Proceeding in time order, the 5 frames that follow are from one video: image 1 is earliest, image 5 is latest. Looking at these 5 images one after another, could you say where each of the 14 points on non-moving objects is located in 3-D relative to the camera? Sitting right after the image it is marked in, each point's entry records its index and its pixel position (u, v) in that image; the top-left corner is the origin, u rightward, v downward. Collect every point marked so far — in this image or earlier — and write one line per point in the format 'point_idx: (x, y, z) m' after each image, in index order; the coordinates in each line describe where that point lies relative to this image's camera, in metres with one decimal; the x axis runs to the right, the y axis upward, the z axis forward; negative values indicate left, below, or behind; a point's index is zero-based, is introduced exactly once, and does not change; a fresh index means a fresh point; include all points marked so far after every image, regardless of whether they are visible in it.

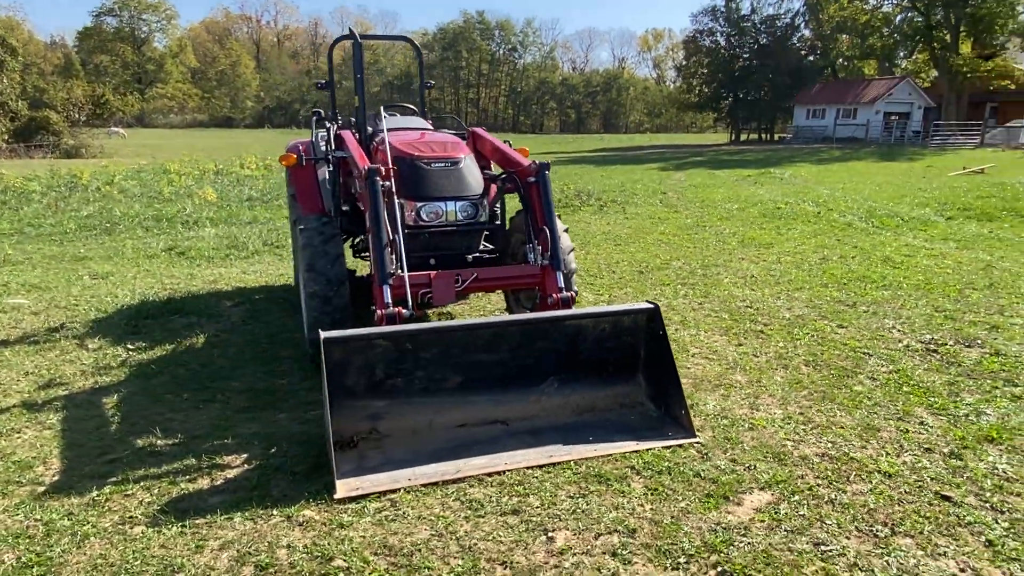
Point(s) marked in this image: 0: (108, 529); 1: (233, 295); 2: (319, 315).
0: (-1.6, -0.9, +2.8) m
1: (-2.5, -0.1, +6.4) m
2: (-1.2, -0.2, +4.2) m
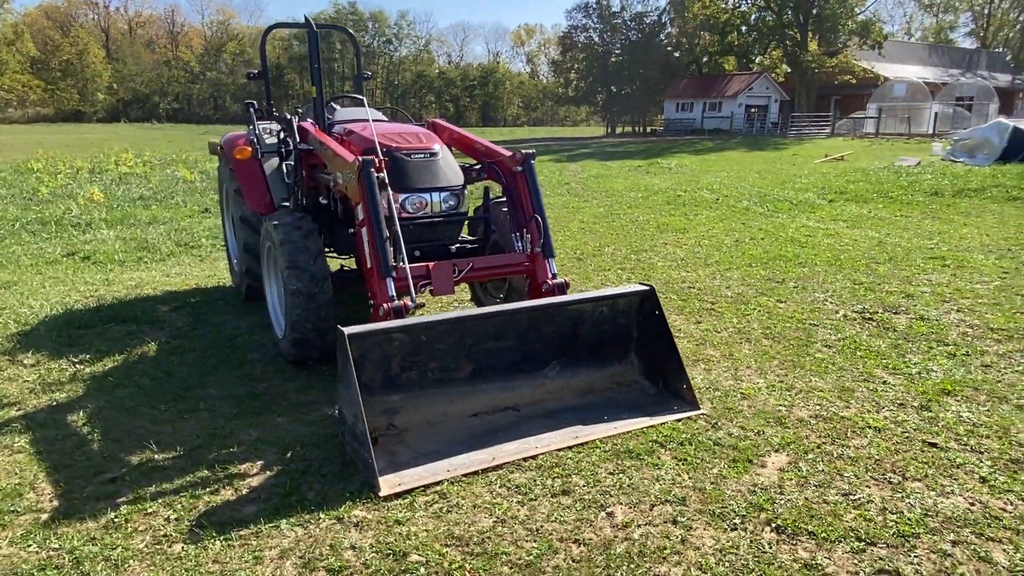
0: (-1.3, -1.0, +2.6) m
1: (-2.9, -0.1, +5.9) m
2: (-1.2, -0.1, +4.1) m
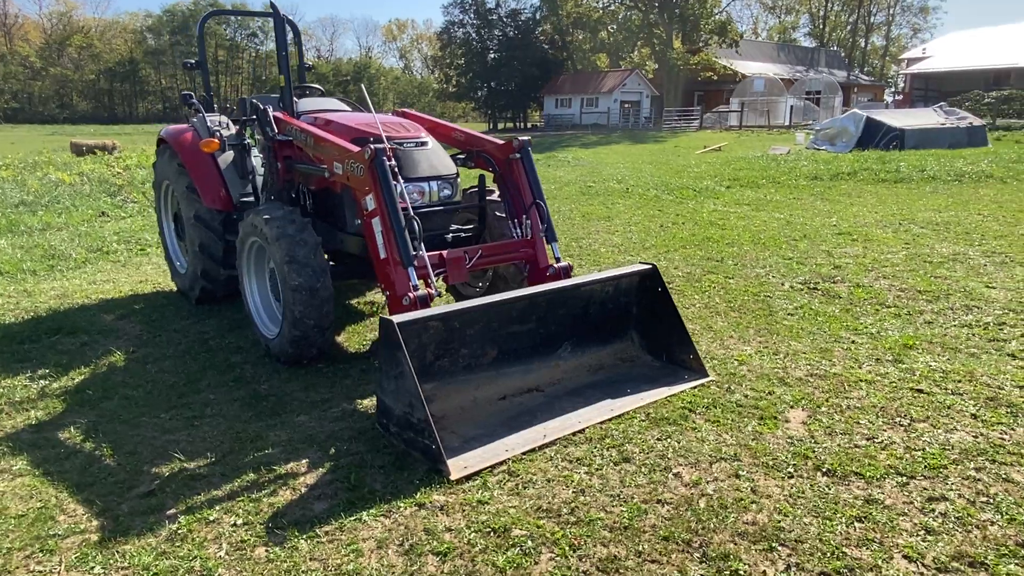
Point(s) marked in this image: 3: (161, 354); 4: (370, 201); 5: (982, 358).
0: (-1.0, -0.9, +2.5) m
1: (-3.1, -0.2, +5.5) m
2: (-1.1, -0.1, +4.0) m
3: (-2.2, -0.4, +4.5) m
4: (-0.7, +0.5, +3.8) m
5: (+2.7, -0.4, +4.1) m
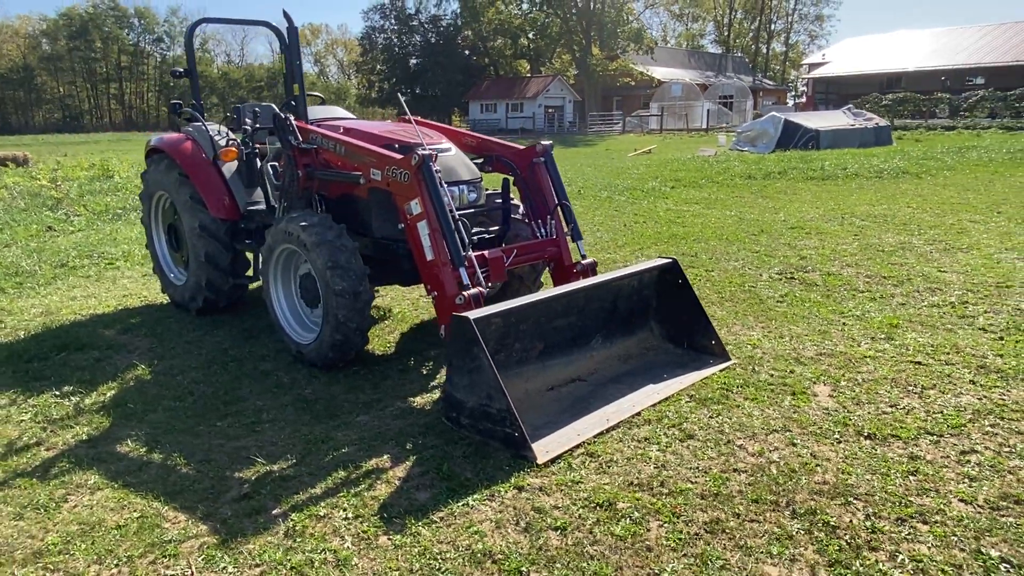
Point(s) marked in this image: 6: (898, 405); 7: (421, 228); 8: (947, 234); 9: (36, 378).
0: (-0.6, -0.9, +2.6) m
1: (-3.0, -0.3, +5.4) m
2: (-0.9, -0.1, +4.0) m
3: (-2.0, -0.5, +4.5) m
4: (-0.5, +0.4, +3.9) m
5: (+2.9, -0.3, +4.7) m
6: (+1.9, -0.6, +3.6) m
7: (-0.5, +0.3, +3.9) m
8: (+4.8, +0.6, +7.8) m
9: (-2.9, -0.5, +4.3) m
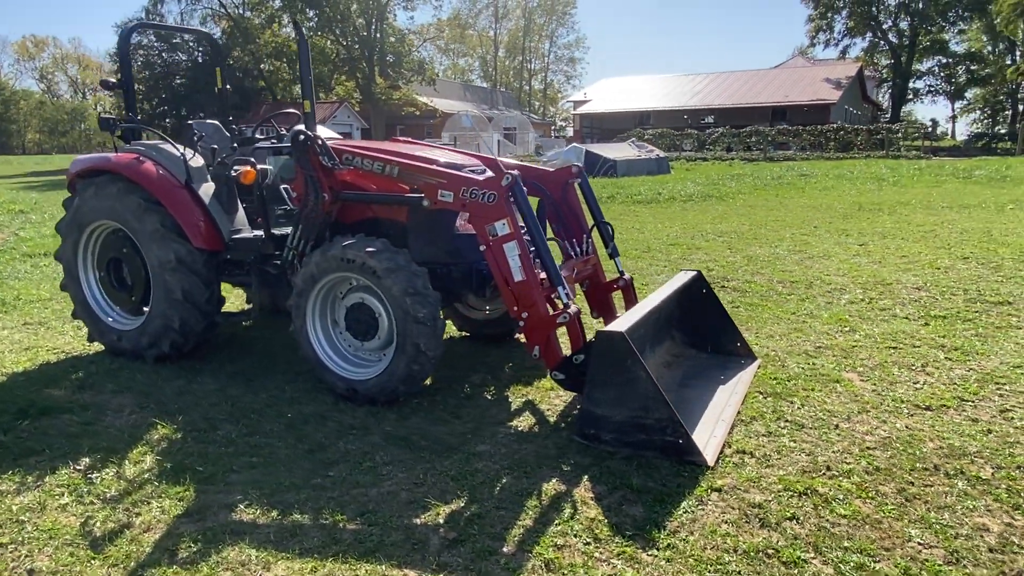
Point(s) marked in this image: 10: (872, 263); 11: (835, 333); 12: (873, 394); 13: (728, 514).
0: (+0.4, -1.0, +2.5) m
1: (-2.8, -0.6, +4.4) m
2: (-0.4, -0.3, +3.8) m
3: (-1.6, -0.7, +3.9) m
4: (0.0, +0.3, +3.8) m
5: (+3.0, -0.3, +5.6) m
6: (+2.5, -0.6, +4.3) m
7: (0.0, +0.2, +3.8) m
8: (+3.7, +0.6, +9.3) m
9: (-2.4, -0.8, +3.4) m
10: (+4.0, +0.3, +7.9) m
11: (+2.4, -0.3, +5.3) m
12: (+2.1, -0.6, +4.1) m
13: (+0.9, -0.9, +2.8) m
